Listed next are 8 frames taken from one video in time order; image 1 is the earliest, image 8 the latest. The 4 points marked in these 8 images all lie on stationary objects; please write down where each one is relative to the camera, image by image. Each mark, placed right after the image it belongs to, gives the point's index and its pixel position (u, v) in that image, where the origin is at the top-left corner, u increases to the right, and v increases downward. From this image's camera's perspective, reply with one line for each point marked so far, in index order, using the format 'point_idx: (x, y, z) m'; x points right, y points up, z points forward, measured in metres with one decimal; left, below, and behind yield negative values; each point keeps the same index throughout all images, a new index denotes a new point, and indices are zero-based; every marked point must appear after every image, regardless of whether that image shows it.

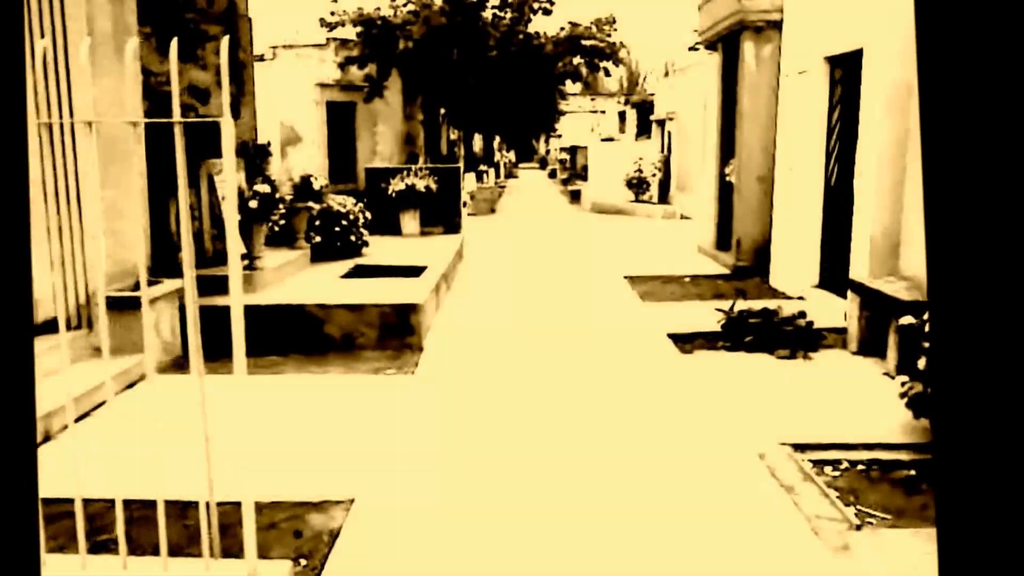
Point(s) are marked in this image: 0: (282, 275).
0: (-1.5, +0.1, +7.0) m
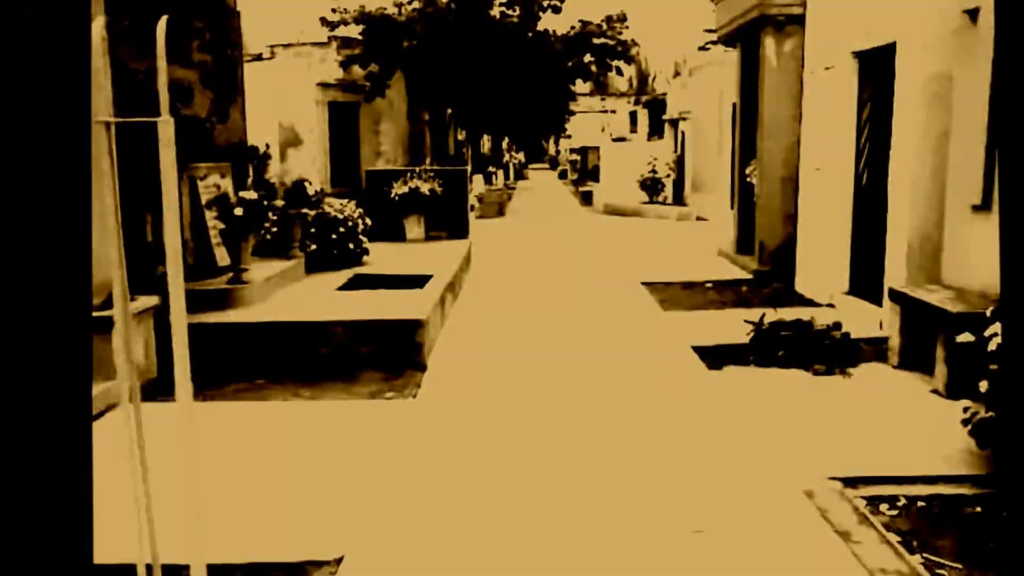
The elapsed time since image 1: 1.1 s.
0: (-1.5, 0.0, +6.5) m
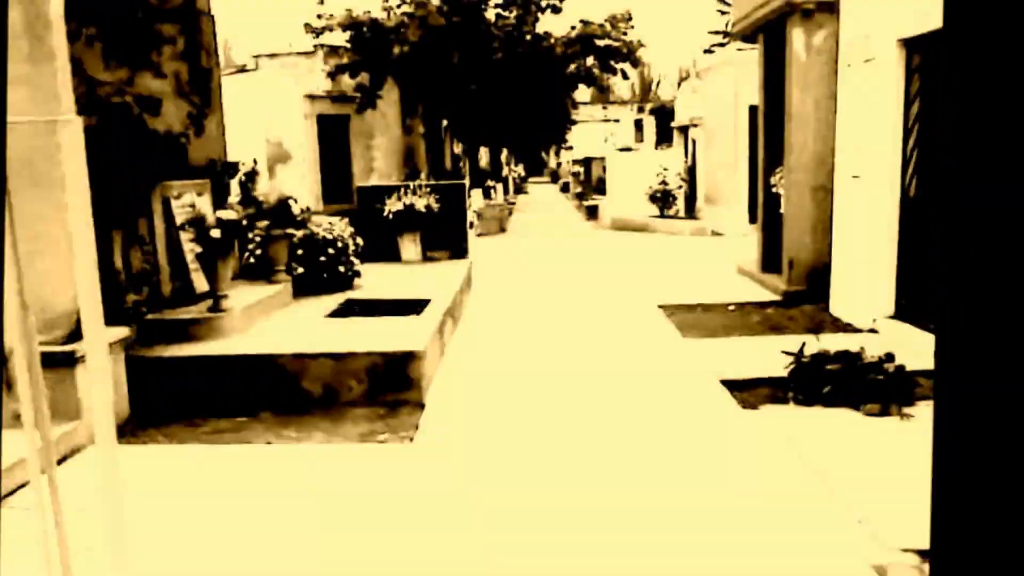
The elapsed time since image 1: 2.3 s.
0: (-1.4, -0.2, +5.8) m
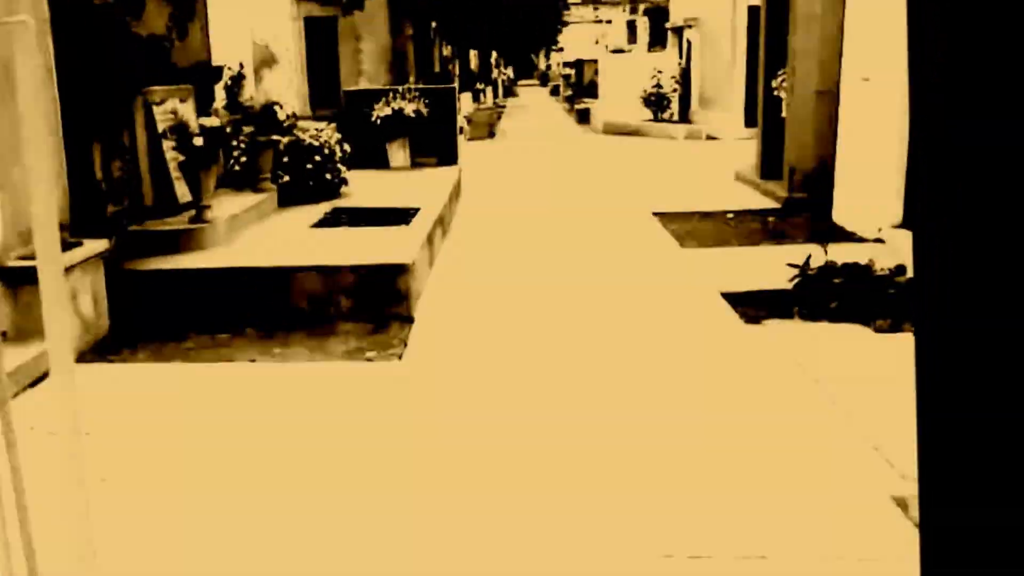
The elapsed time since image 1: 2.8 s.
0: (-1.5, +0.3, +5.6) m
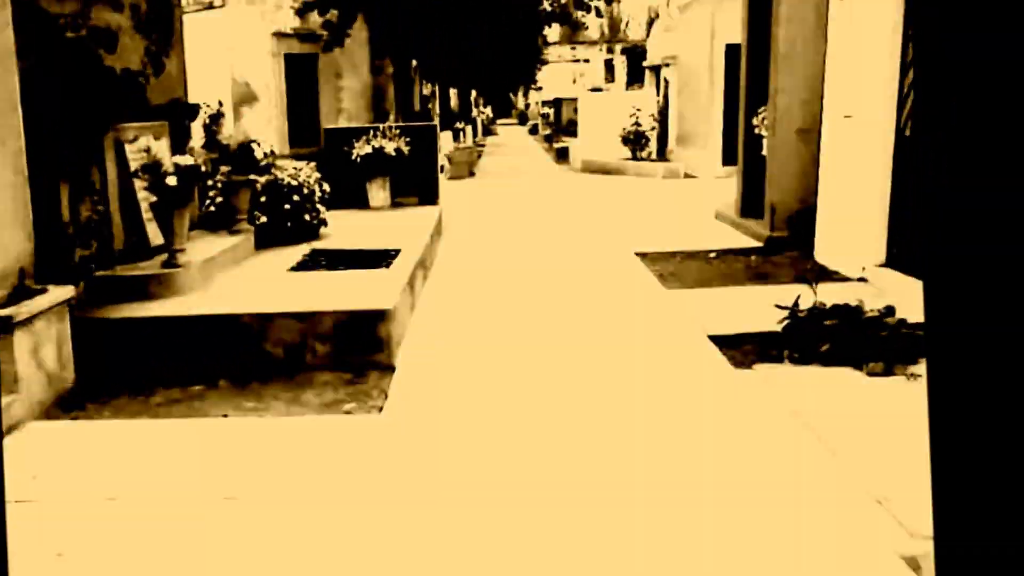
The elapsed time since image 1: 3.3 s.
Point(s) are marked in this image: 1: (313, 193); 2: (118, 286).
0: (-1.5, +0.1, +5.5) m
1: (-1.3, +0.6, +6.9) m
2: (-1.8, 0.0, +5.0) m
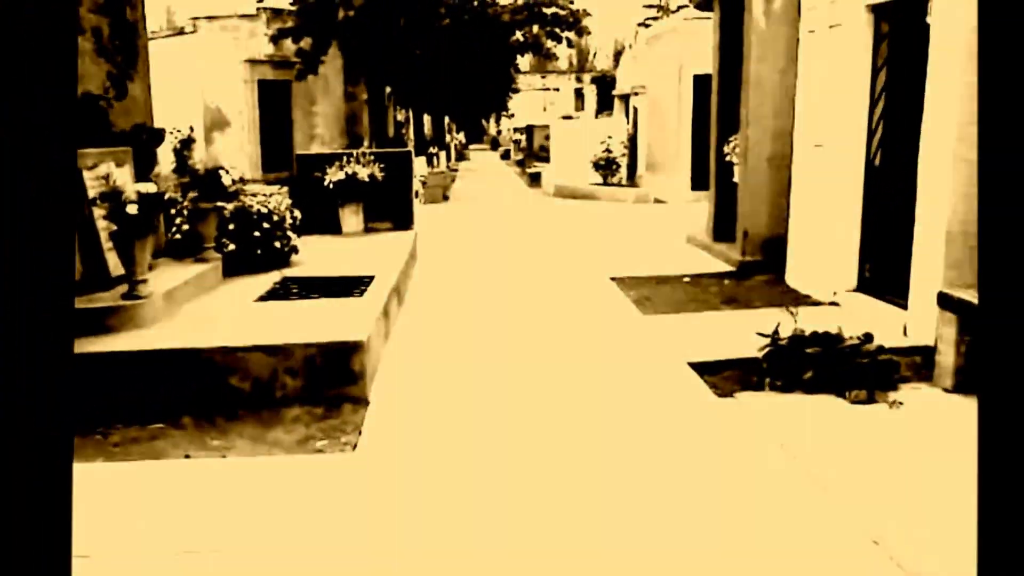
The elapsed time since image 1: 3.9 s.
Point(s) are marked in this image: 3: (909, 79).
0: (-1.7, -0.1, +5.3) m
1: (-1.4, +0.4, +6.8) m
2: (-1.9, -0.1, +4.8) m
3: (+2.3, +1.2, +6.2) m
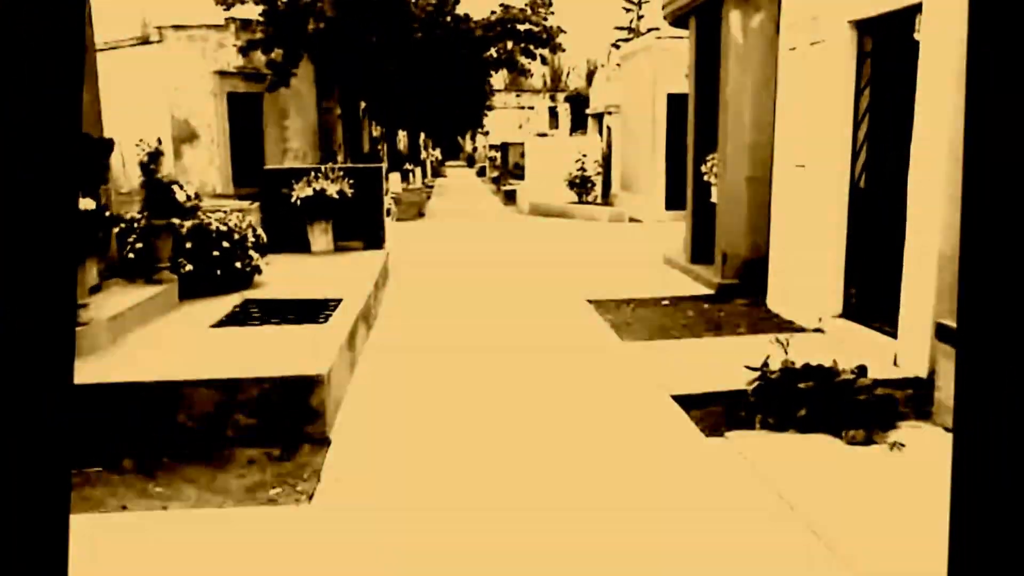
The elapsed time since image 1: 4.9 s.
0: (-1.8, -0.2, +5.0) m
1: (-1.6, +0.3, +6.4) m
2: (-2.1, -0.2, +4.5) m
3: (+2.1, +1.1, +6.0) m
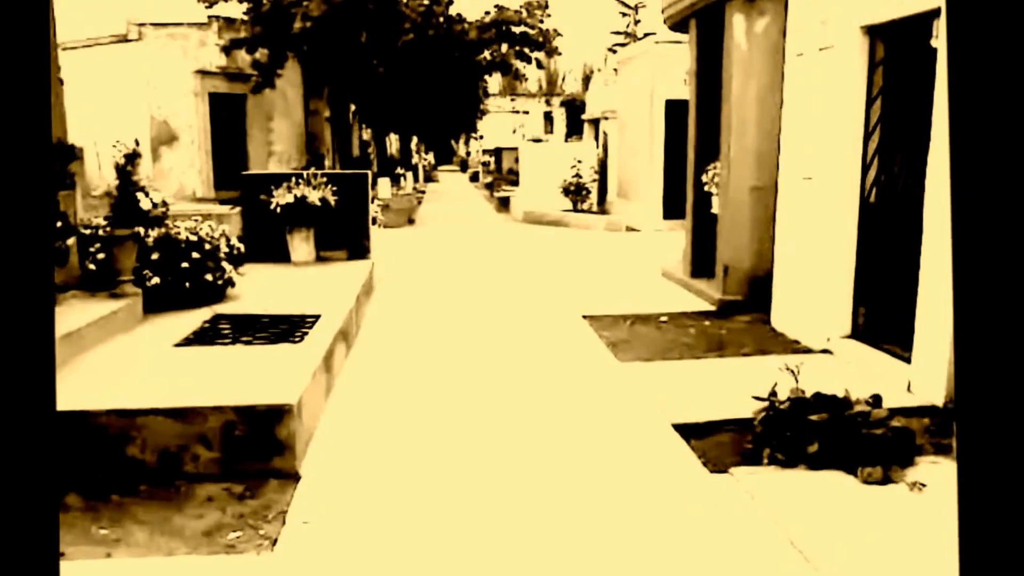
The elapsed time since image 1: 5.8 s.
0: (-1.8, -0.2, +4.6) m
1: (-1.6, +0.2, +6.1) m
2: (-2.1, -0.3, +4.1) m
3: (+2.1, +1.0, +5.7) m
